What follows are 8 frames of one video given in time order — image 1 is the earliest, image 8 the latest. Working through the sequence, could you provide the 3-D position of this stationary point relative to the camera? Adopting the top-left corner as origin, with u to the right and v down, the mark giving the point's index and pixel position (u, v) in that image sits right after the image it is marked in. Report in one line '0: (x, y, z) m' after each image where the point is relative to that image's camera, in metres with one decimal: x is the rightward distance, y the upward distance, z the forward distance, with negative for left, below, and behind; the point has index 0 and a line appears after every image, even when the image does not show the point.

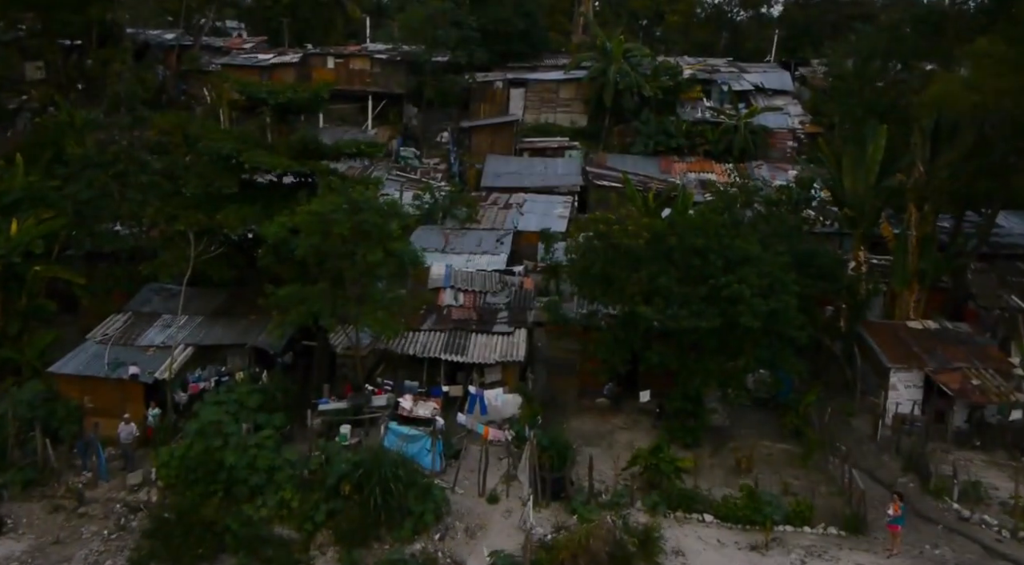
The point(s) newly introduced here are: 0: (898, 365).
0: (+4.9, -1.0, +11.5) m
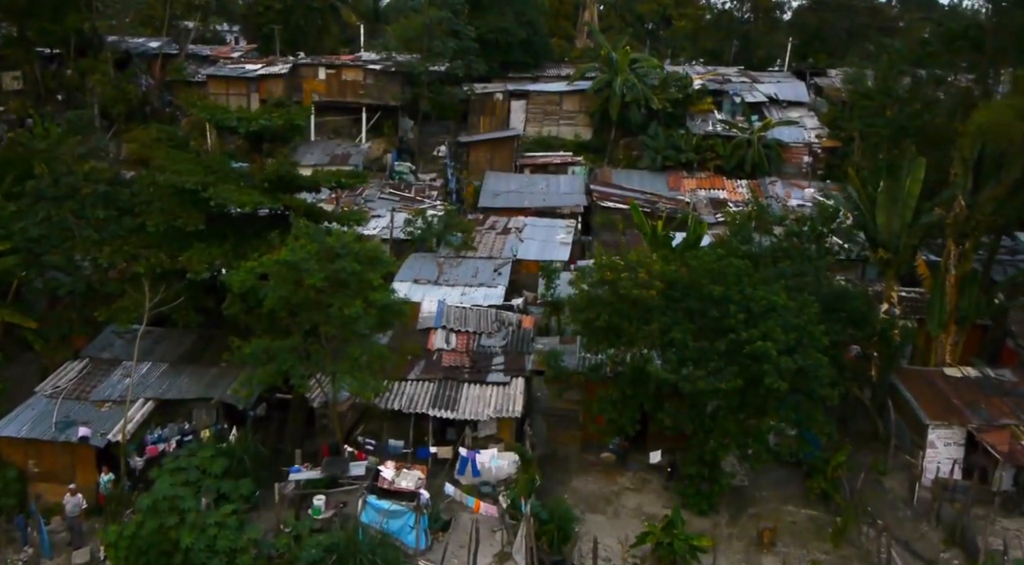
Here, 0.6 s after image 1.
0: (+4.8, -1.6, +10.3) m
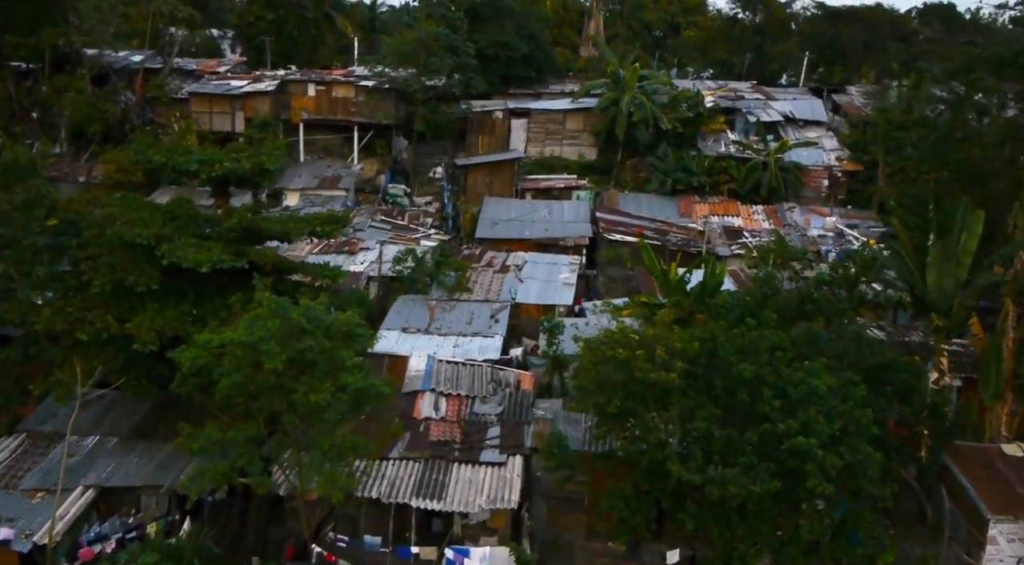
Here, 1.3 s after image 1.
0: (+4.8, -2.3, +8.9) m
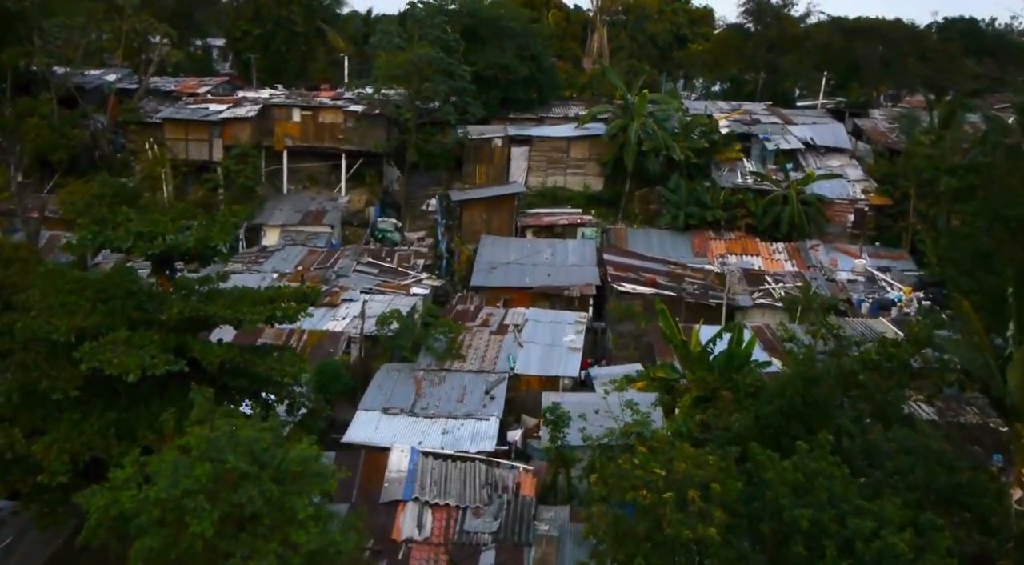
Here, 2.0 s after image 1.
0: (+4.8, -3.2, +7.3) m
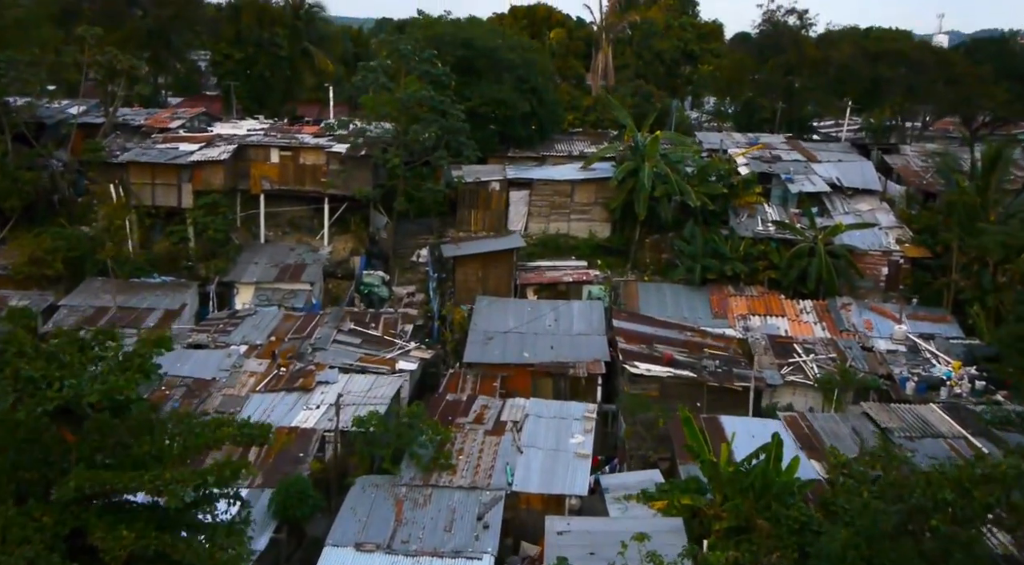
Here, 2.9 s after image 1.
0: (+4.7, -4.3, +5.4) m
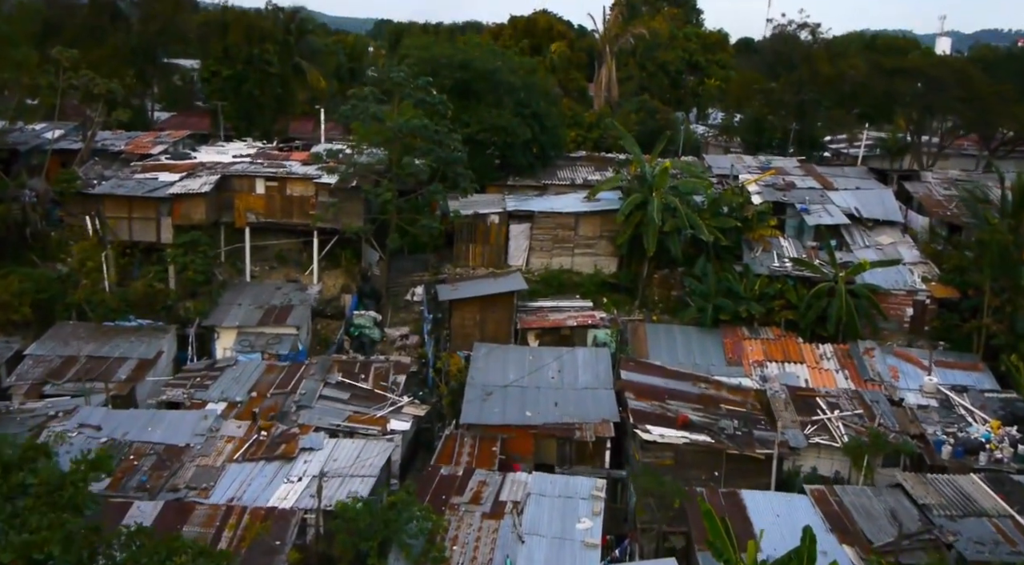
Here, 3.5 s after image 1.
0: (+4.7, -5.1, +4.3) m
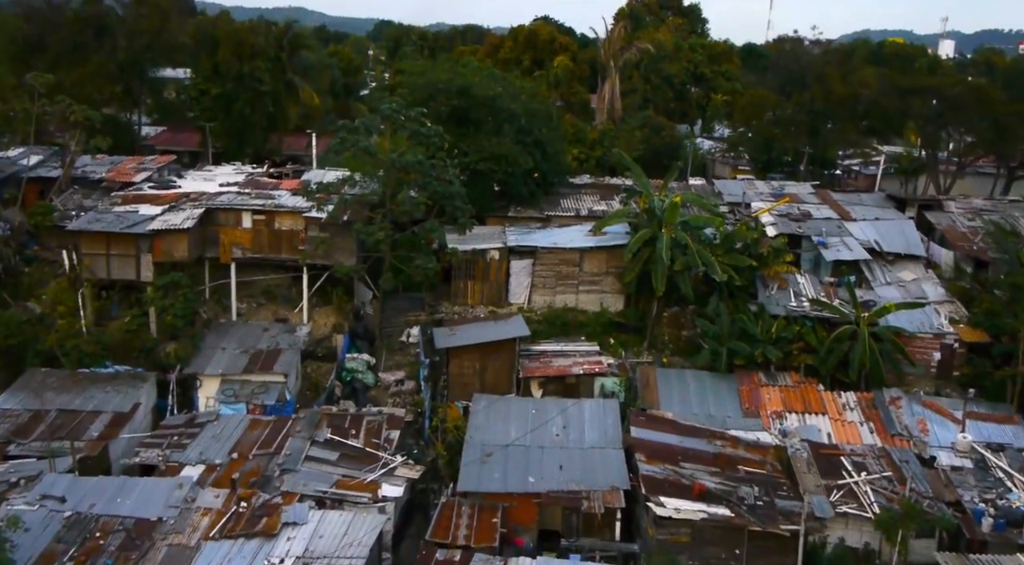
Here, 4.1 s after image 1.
0: (+4.8, -5.8, +3.3) m
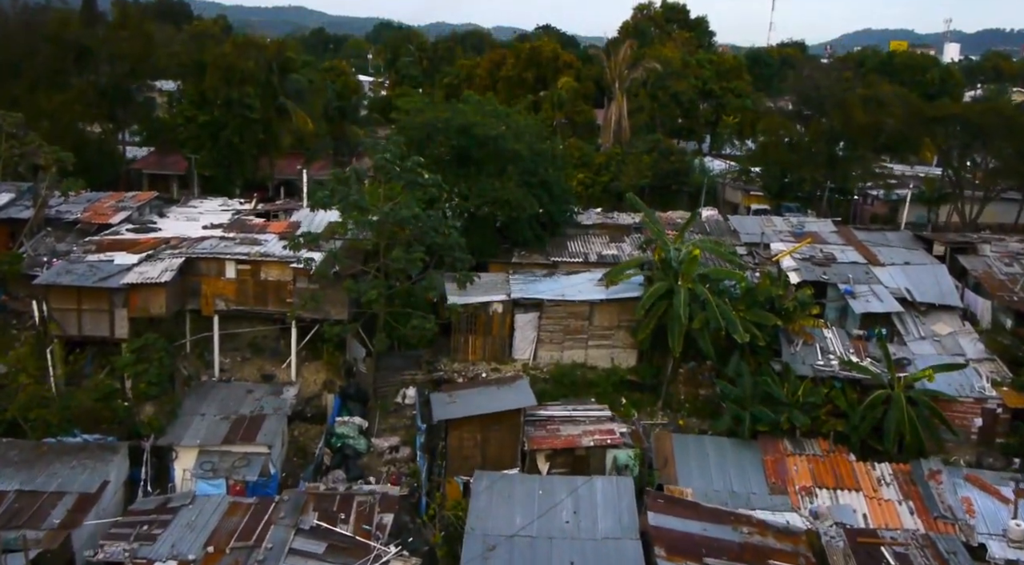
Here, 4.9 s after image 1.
0: (+4.8, -6.7, +2.1) m
